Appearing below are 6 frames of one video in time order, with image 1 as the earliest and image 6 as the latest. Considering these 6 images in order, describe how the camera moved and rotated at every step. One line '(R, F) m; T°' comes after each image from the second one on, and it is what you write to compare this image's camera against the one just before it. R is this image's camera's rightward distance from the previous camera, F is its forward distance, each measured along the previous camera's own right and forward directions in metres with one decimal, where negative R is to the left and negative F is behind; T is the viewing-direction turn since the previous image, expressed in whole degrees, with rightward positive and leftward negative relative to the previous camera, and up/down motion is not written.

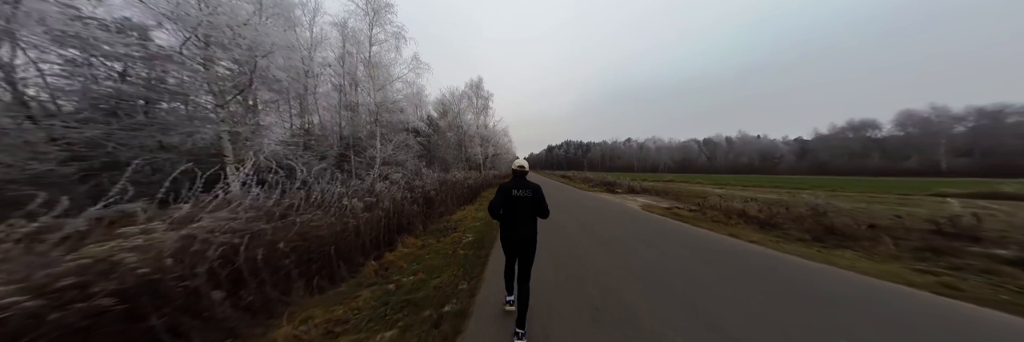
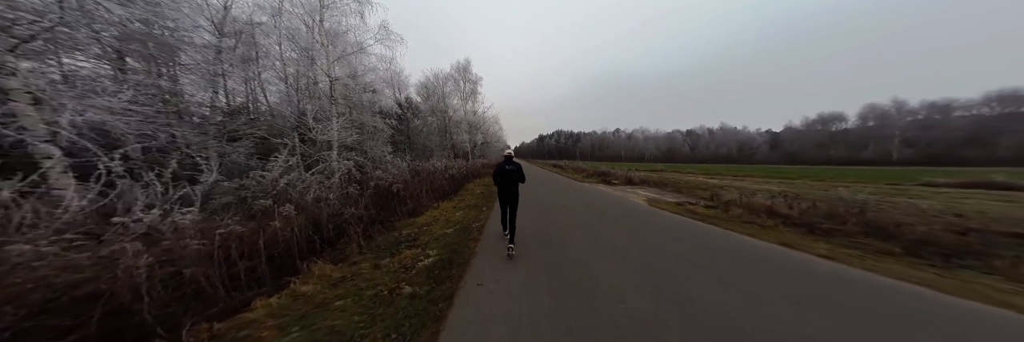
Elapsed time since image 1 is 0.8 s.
(+0.1, +1.7) m; +3°
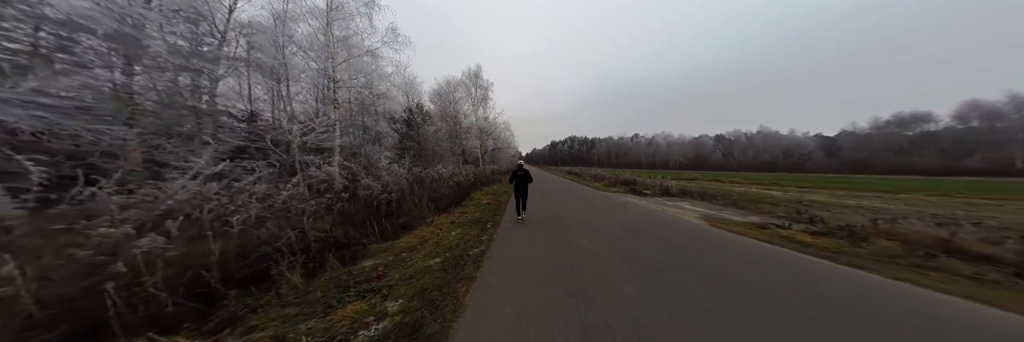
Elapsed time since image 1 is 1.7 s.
(+0.1, +1.6) m; -5°
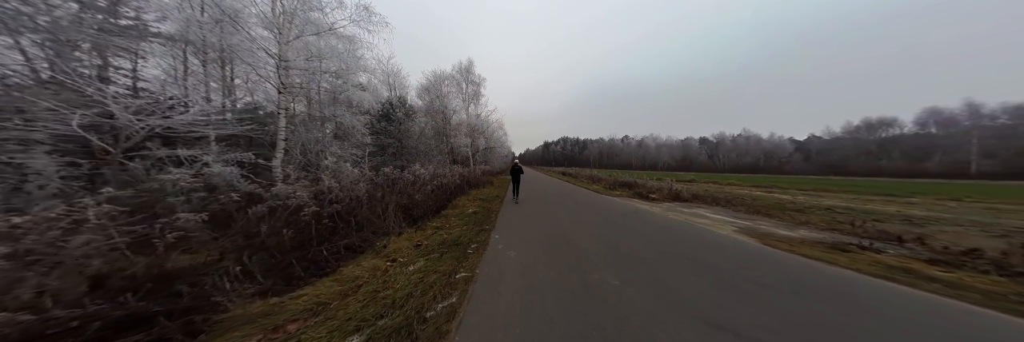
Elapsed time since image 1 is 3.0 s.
(0.0, +1.8) m; +2°
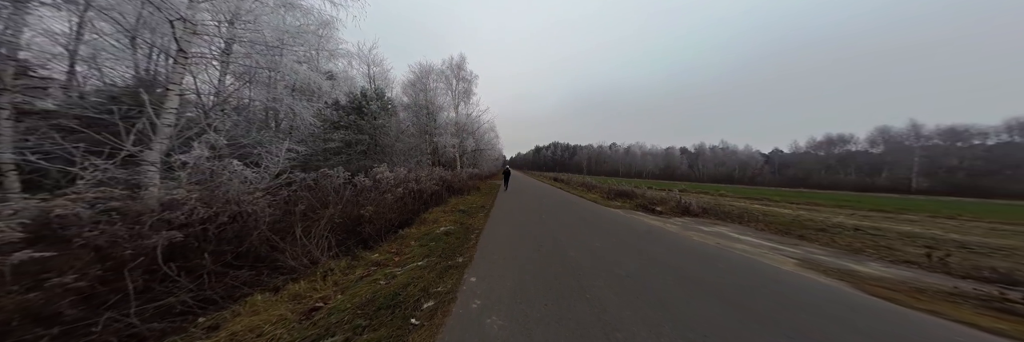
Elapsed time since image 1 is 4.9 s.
(0.0, +1.9) m; +3°
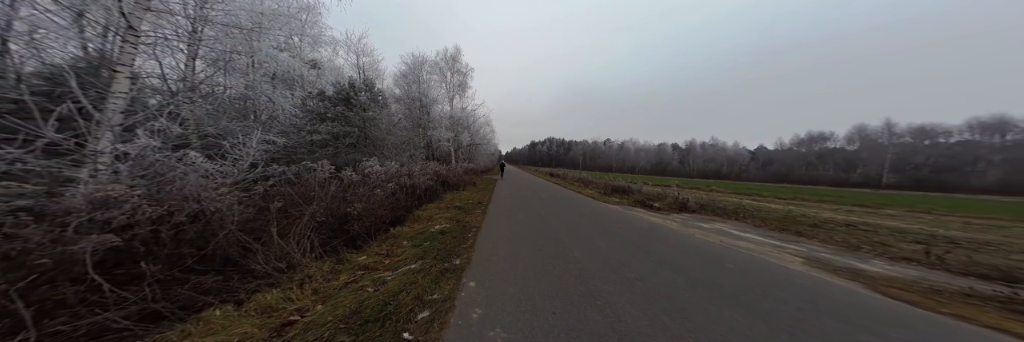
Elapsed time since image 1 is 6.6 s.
(-0.2, +0.3) m; +2°
